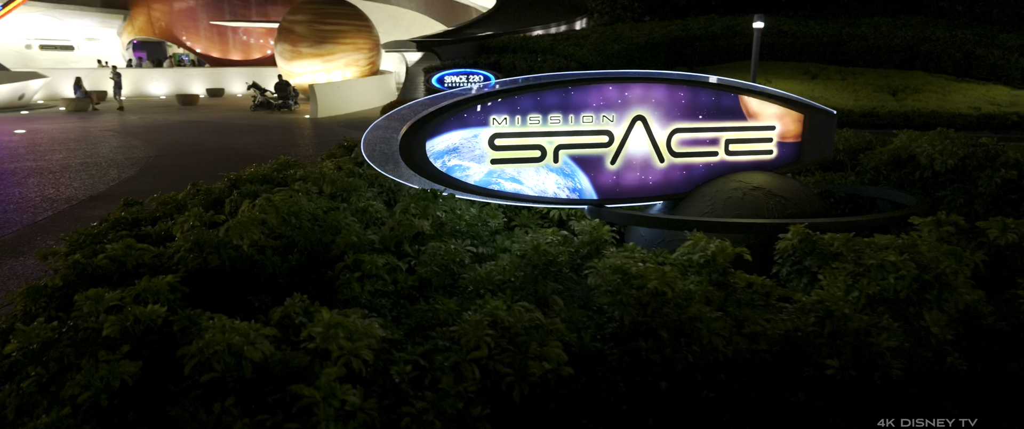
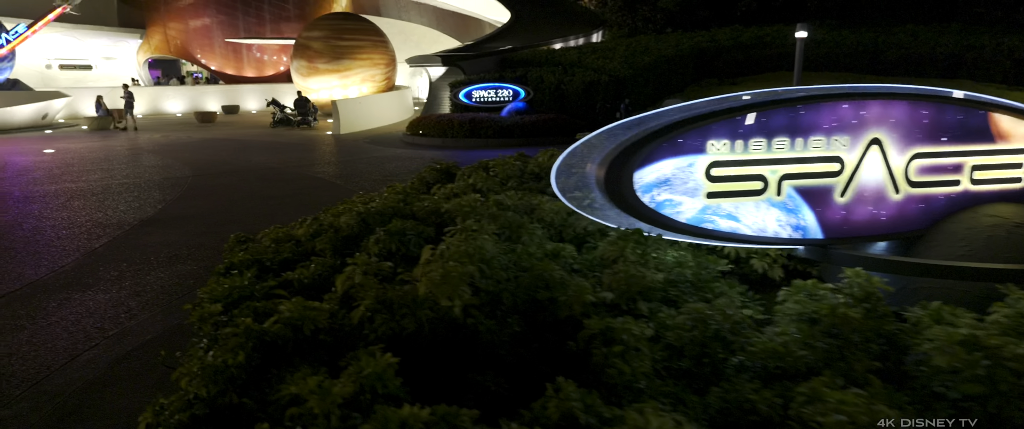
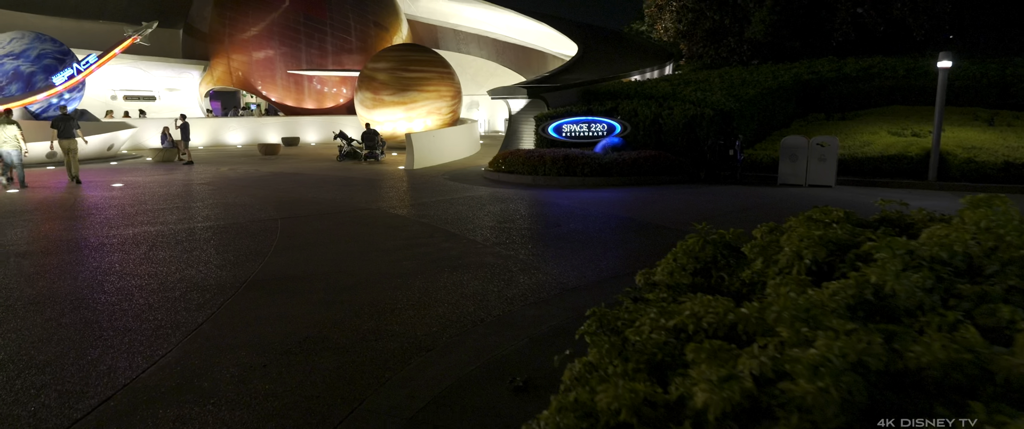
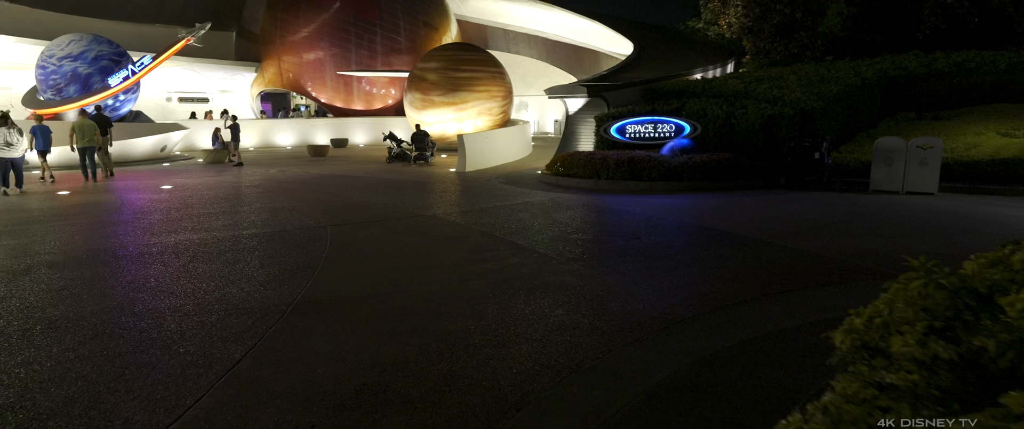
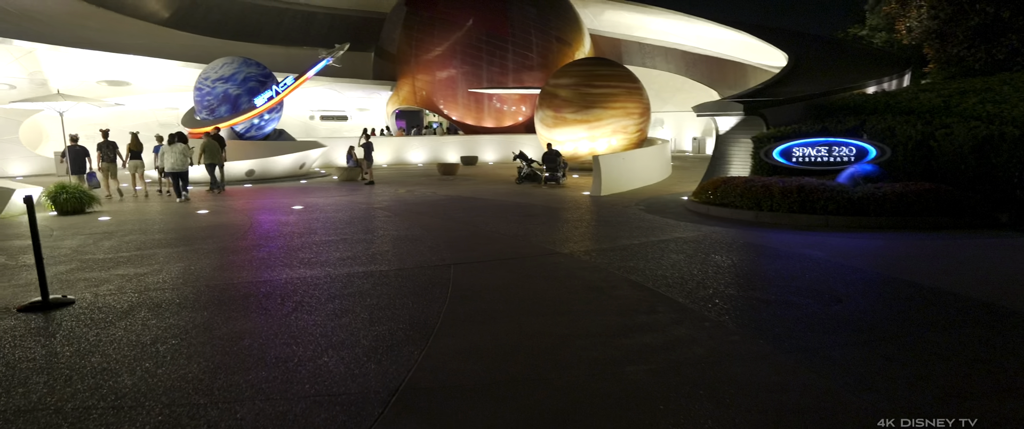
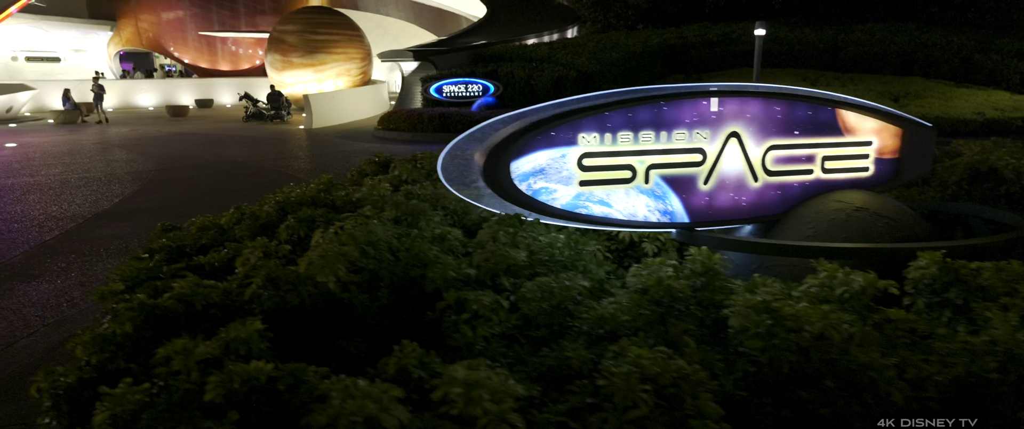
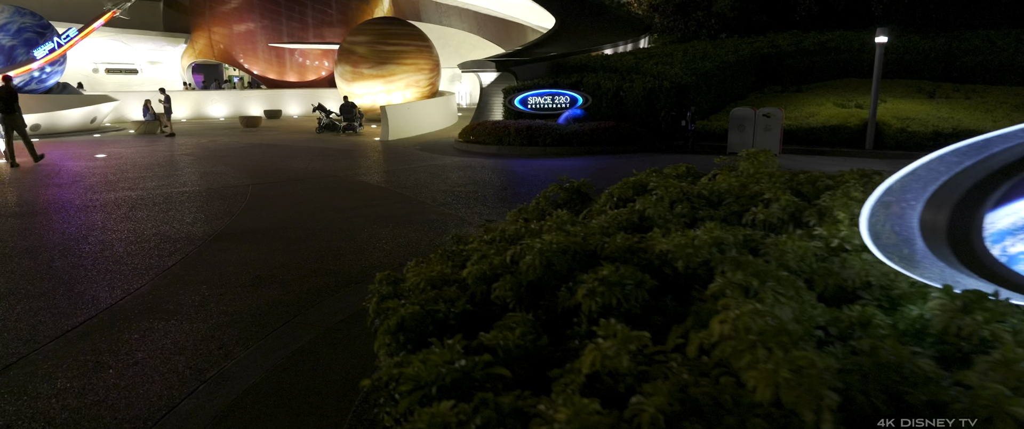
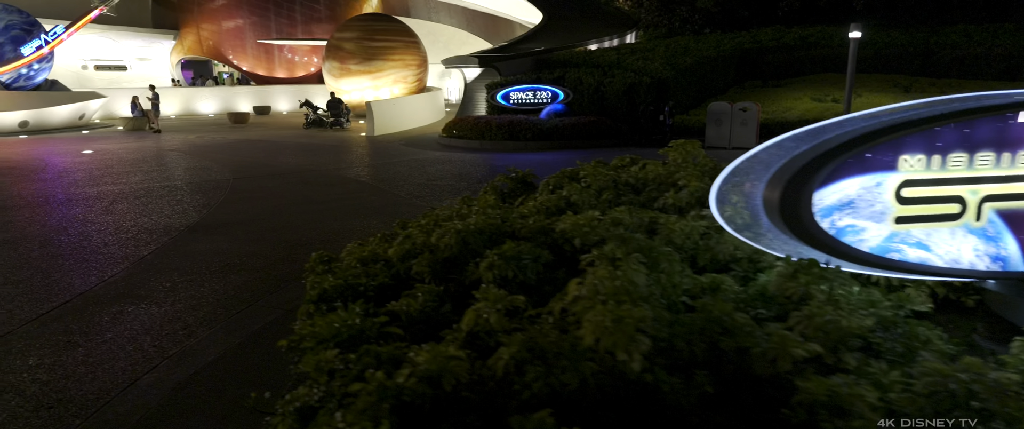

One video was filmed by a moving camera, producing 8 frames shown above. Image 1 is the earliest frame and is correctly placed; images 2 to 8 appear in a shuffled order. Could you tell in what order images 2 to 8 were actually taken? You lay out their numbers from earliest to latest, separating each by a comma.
6, 2, 8, 7, 3, 4, 5
